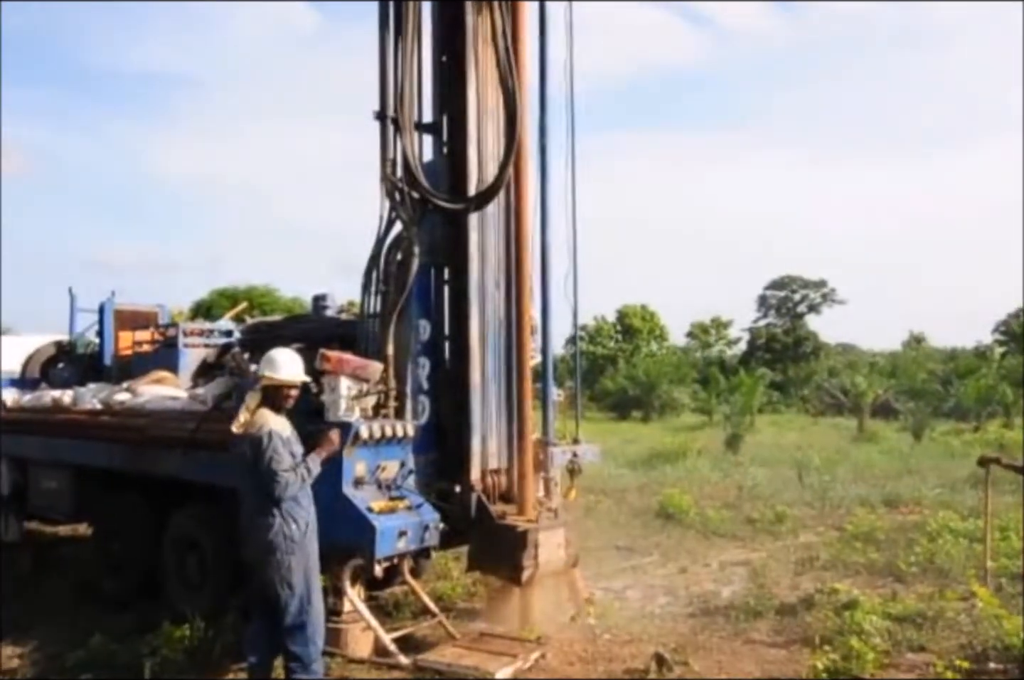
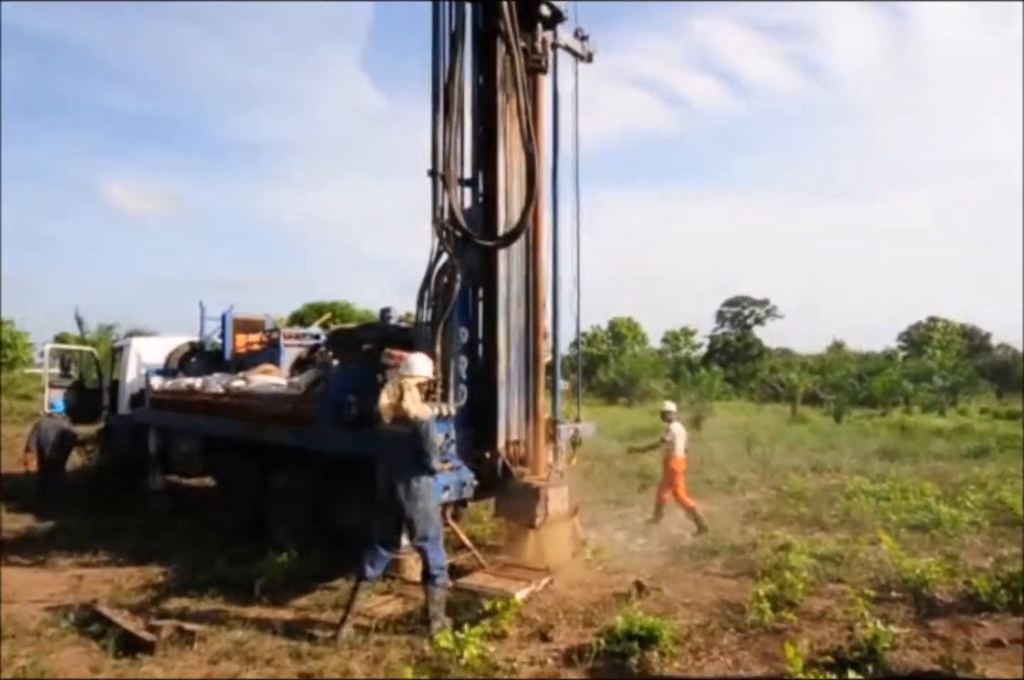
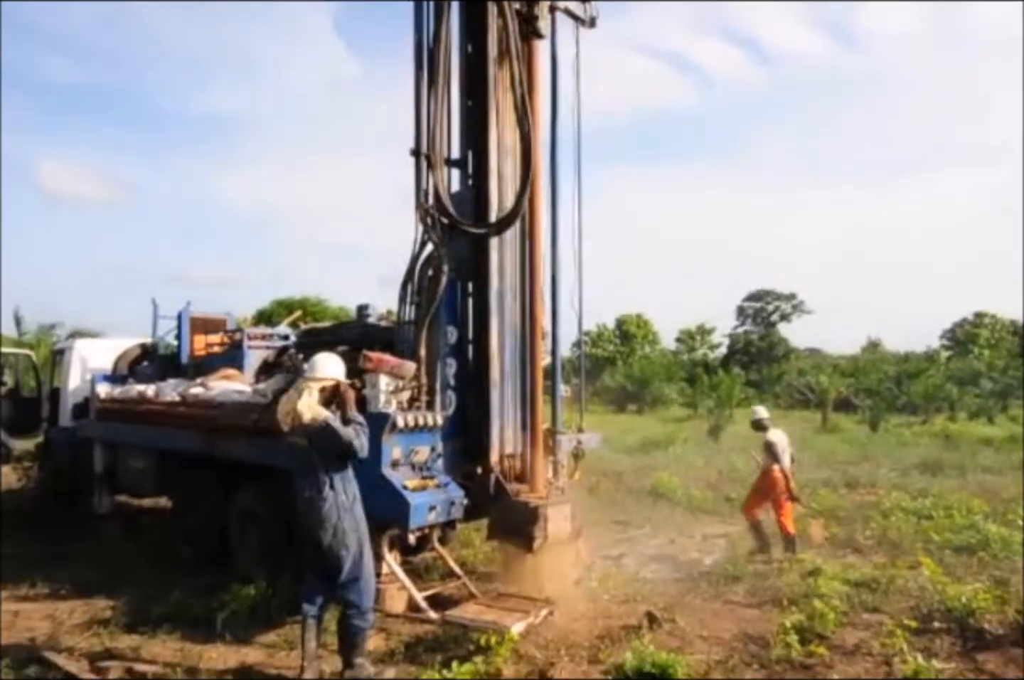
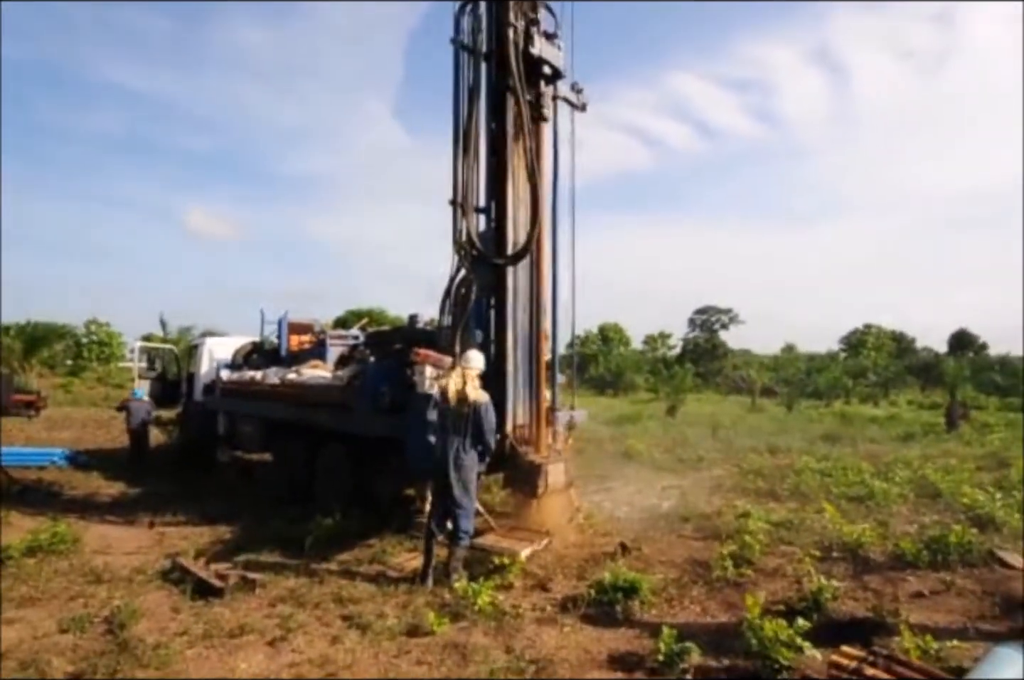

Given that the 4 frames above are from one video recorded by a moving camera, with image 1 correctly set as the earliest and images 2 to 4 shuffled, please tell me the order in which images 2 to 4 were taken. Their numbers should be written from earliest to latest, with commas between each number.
3, 2, 4
